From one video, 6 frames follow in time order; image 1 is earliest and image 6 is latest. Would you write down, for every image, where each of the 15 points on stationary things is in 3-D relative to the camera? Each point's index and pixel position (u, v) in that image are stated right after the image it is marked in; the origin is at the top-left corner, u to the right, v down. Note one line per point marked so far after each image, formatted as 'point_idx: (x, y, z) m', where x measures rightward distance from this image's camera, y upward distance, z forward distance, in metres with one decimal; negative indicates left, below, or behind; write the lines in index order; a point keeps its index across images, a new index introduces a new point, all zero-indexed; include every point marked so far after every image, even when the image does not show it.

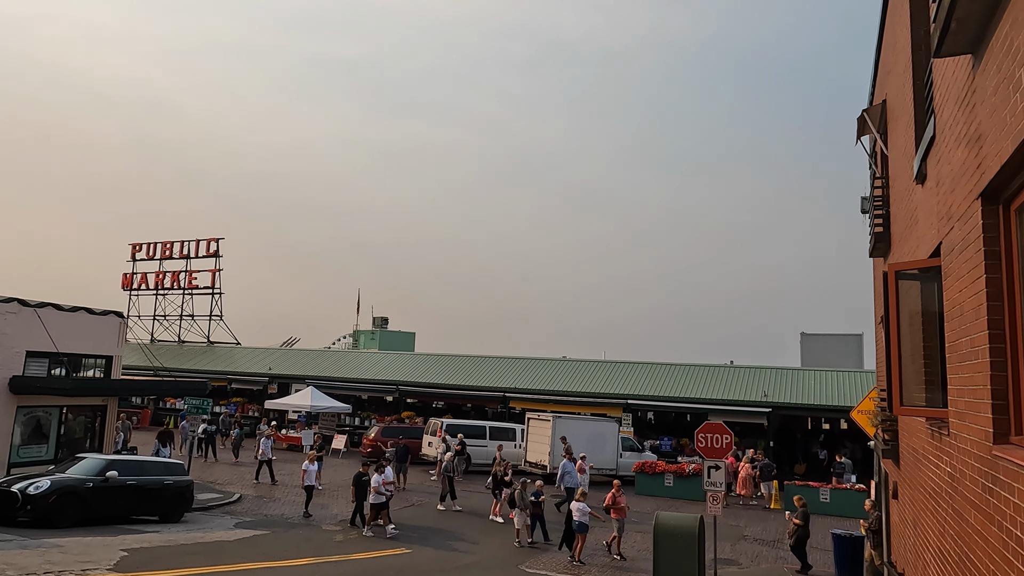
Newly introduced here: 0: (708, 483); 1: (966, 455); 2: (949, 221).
0: (+4.0, -4.0, +14.6) m
1: (+2.9, -1.1, +4.6) m
2: (+3.0, +0.5, +4.9) m
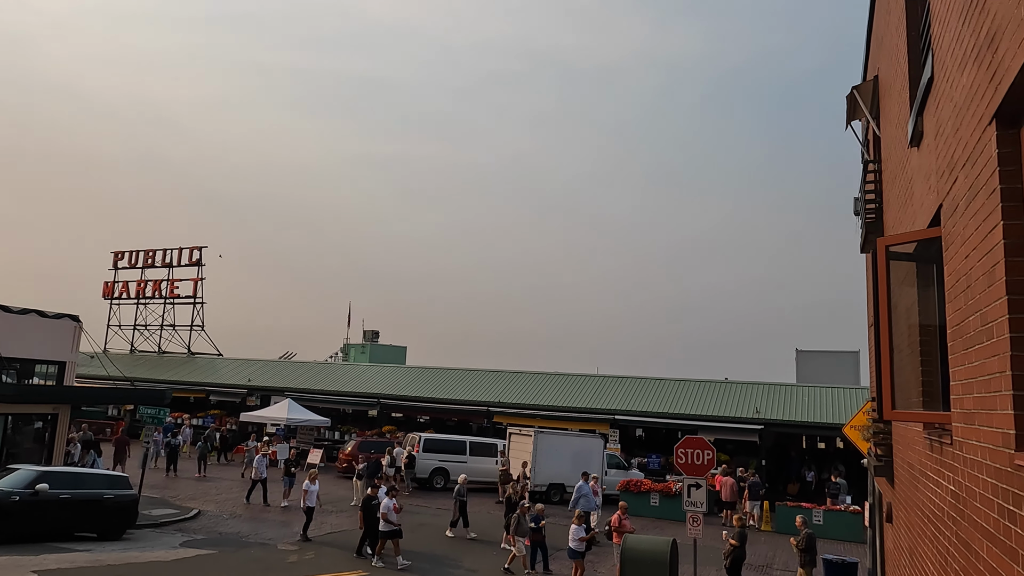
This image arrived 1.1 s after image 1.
0: (+3.3, -4.0, +13.5) m
1: (+2.3, -0.9, +3.6) m
2: (+2.4, +0.6, +3.9) m
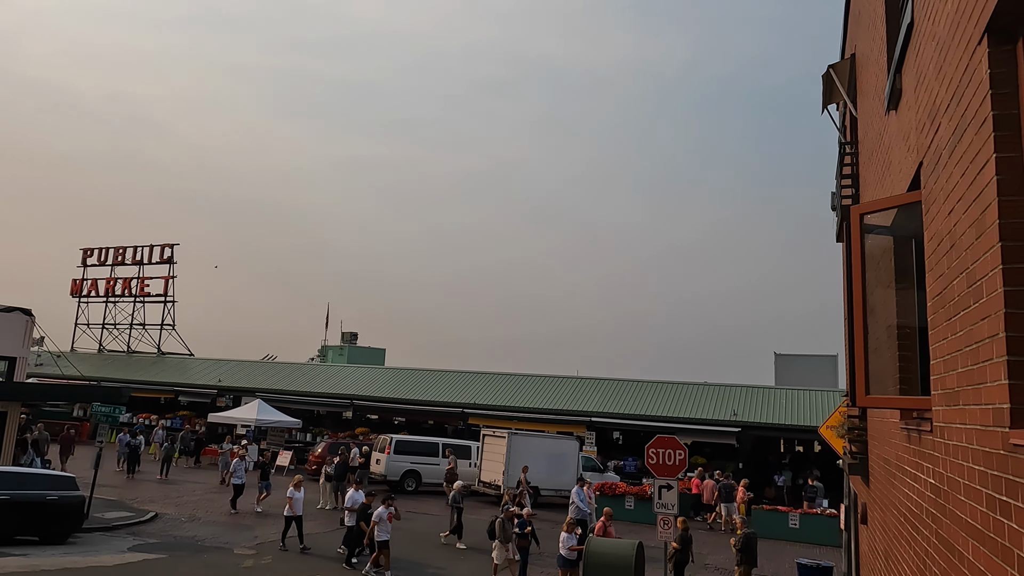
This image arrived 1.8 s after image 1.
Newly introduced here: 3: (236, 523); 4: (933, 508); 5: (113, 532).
0: (+2.7, -3.9, +13.0) m
1: (+1.9, -0.7, +3.1) m
2: (+2.0, +0.8, +3.4) m
3: (-7.2, -6.2, +18.8) m
4: (+2.2, -1.1, +3.7) m
5: (-9.2, -5.6, +16.4) m
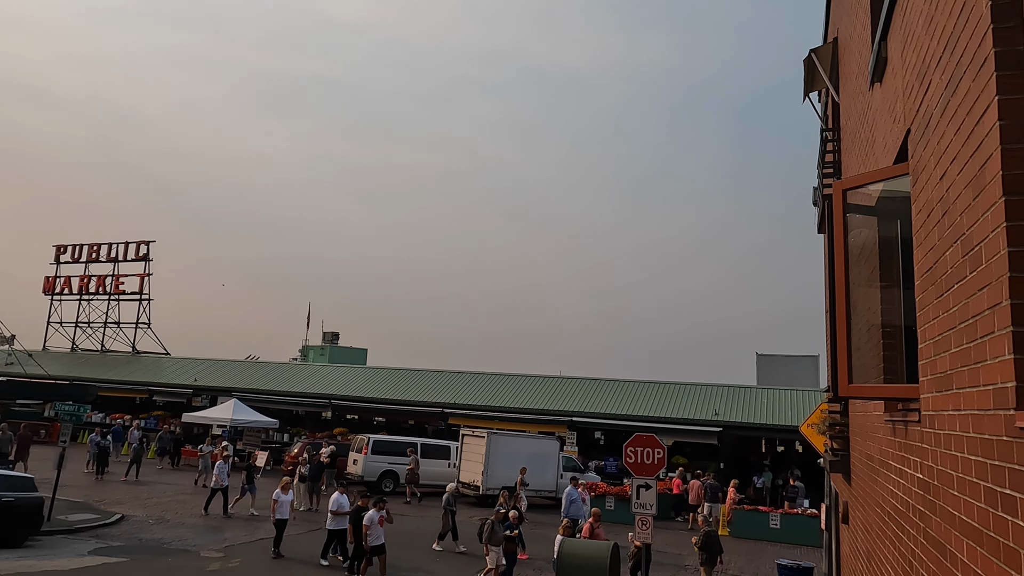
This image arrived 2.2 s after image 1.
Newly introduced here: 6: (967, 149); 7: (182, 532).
0: (+2.2, -3.8, +12.7) m
1: (+1.7, -0.6, +2.8) m
2: (+1.8, +0.9, +3.1) m
3: (-7.8, -6.0, +18.3) m
4: (+1.9, -1.0, +3.4) m
5: (-9.7, -5.5, +15.9) m
6: (+1.6, +0.5, +2.5) m
7: (-8.0, -5.9, +17.4) m
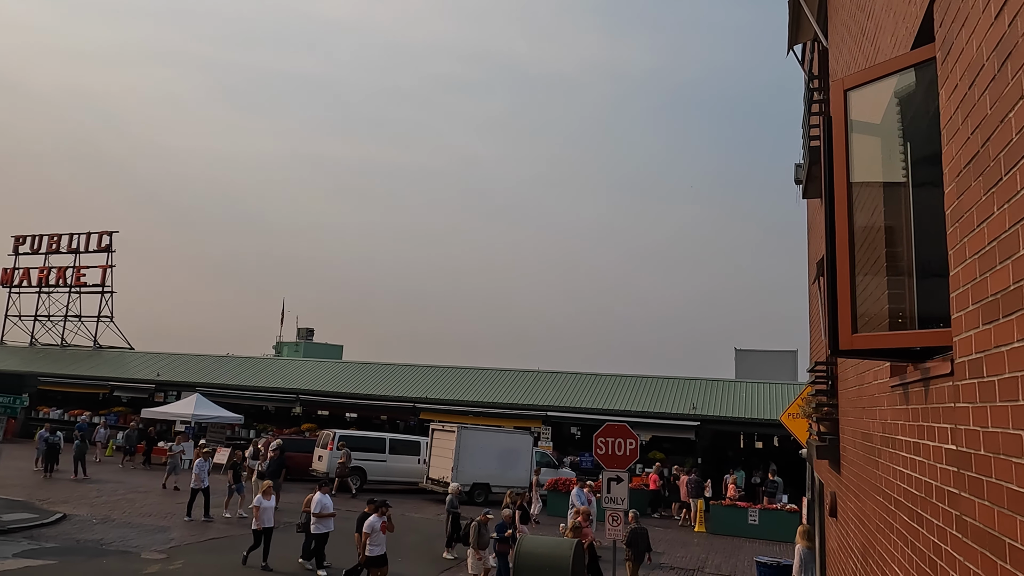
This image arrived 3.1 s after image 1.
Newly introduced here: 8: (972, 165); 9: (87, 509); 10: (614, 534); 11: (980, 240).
0: (+1.6, -3.5, +11.9) m
1: (+1.3, -0.3, +1.9) m
2: (+1.4, +1.2, +2.2) m
3: (-8.6, -5.7, +17.2) m
4: (+1.6, -0.7, +2.6) m
5: (-10.4, -5.1, +14.7) m
6: (+1.2, +0.8, +1.6) m
7: (-8.8, -5.5, +16.3) m
8: (+1.4, +0.4, +2.3) m
9: (-11.2, -5.8, +19.0) m
10: (+1.7, -4.1, +11.8) m
11: (+1.4, +0.1, +2.2) m
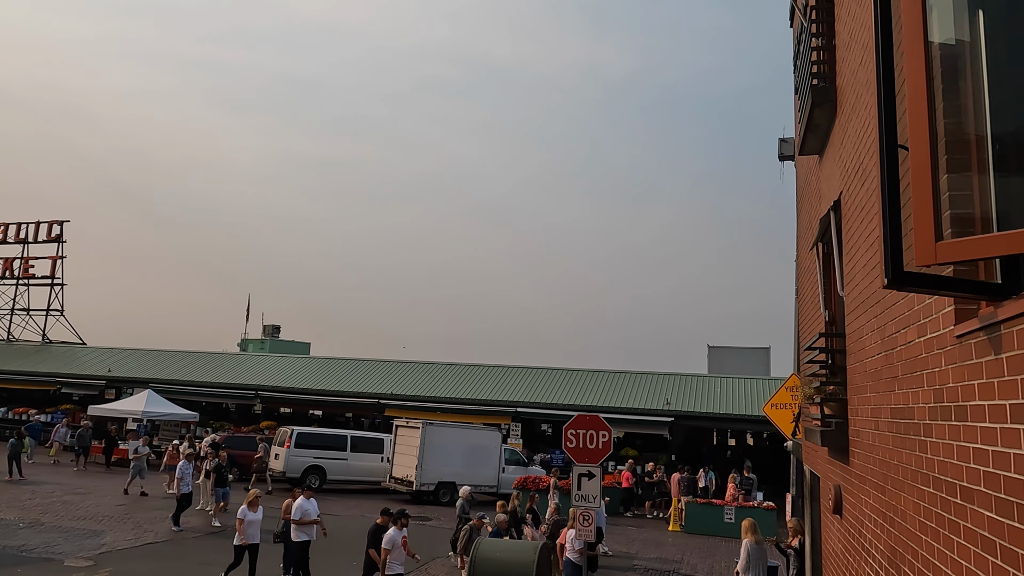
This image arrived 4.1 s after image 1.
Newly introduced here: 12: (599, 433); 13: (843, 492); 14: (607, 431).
0: (+1.0, -3.2, +10.9) m
1: (+1.1, 0.0, +0.9) m
2: (+1.2, +1.6, +1.2) m
3: (-9.4, -5.3, +15.8) m
4: (+1.4, -0.4, +1.6) m
5: (-11.1, -4.7, +13.3) m
6: (+1.1, +1.1, +0.6) m
7: (-9.5, -5.2, +14.9) m
8: (+1.2, +0.7, +1.3) m
9: (-12.0, -5.5, +17.5) m
10: (+1.1, -3.7, +10.9) m
11: (+1.2, +0.5, +1.2) m
12: (+1.4, -2.3, +11.3) m
13: (+2.7, -1.7, +5.8) m
14: (+1.5, -2.3, +11.2) m
